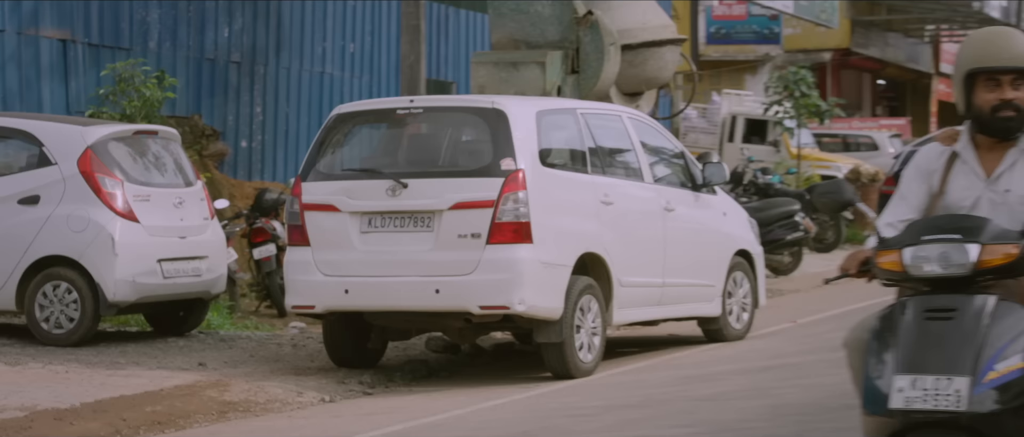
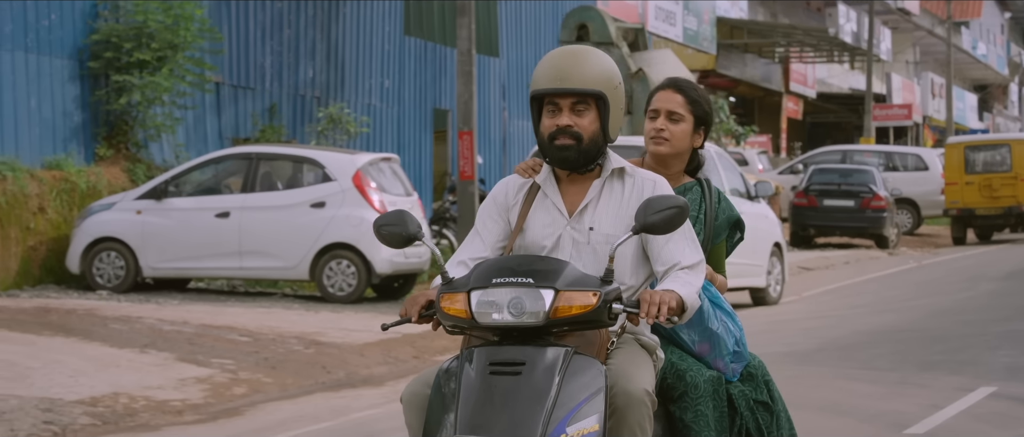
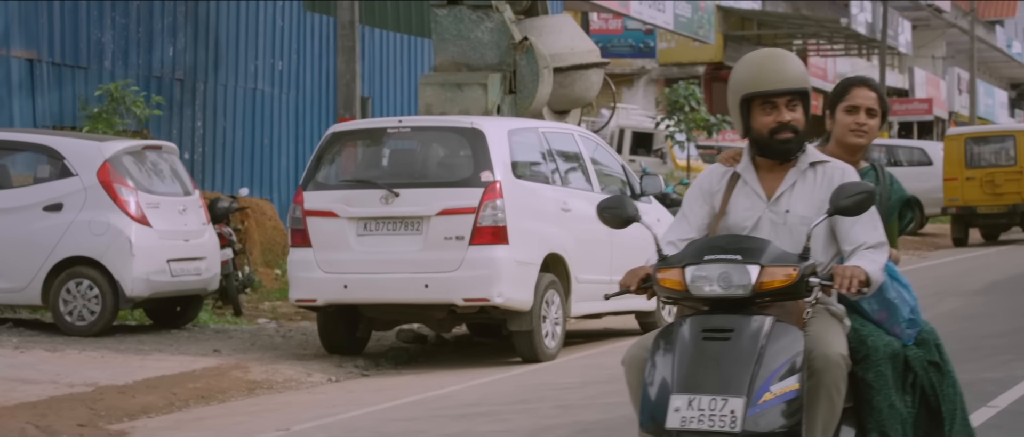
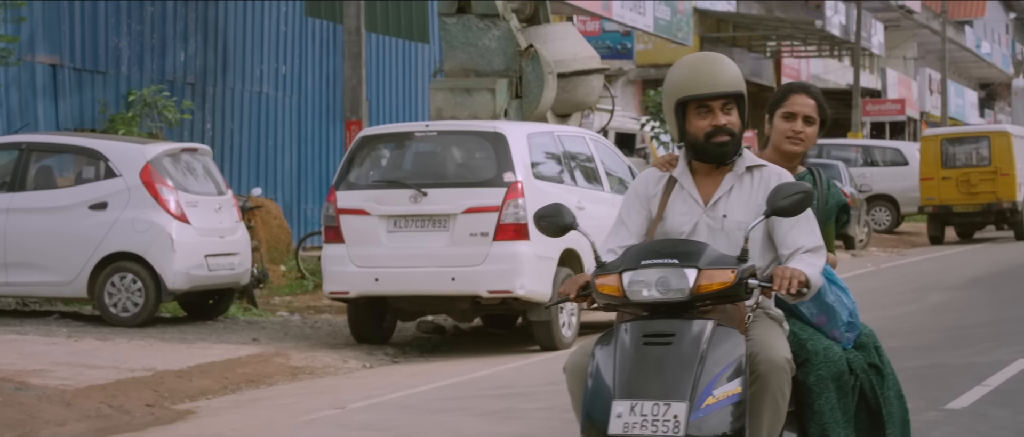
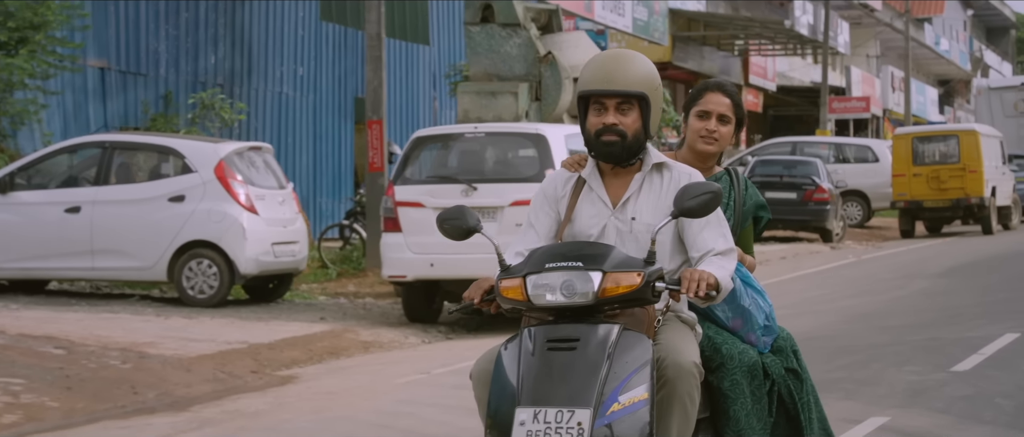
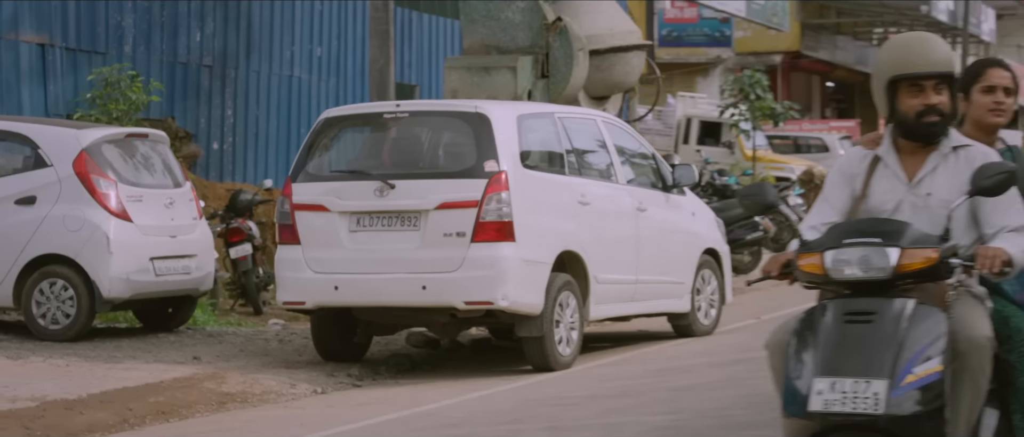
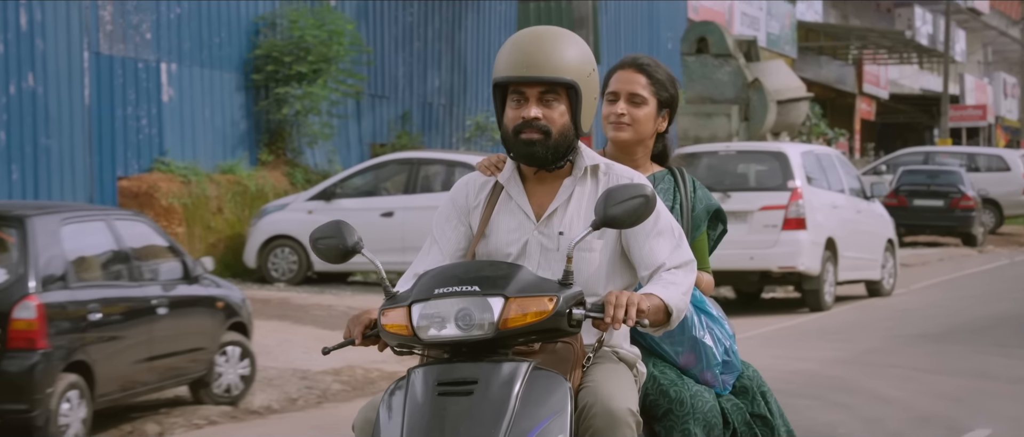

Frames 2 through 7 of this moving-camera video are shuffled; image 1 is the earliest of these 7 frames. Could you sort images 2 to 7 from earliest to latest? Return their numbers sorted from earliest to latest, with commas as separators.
6, 3, 4, 5, 2, 7
